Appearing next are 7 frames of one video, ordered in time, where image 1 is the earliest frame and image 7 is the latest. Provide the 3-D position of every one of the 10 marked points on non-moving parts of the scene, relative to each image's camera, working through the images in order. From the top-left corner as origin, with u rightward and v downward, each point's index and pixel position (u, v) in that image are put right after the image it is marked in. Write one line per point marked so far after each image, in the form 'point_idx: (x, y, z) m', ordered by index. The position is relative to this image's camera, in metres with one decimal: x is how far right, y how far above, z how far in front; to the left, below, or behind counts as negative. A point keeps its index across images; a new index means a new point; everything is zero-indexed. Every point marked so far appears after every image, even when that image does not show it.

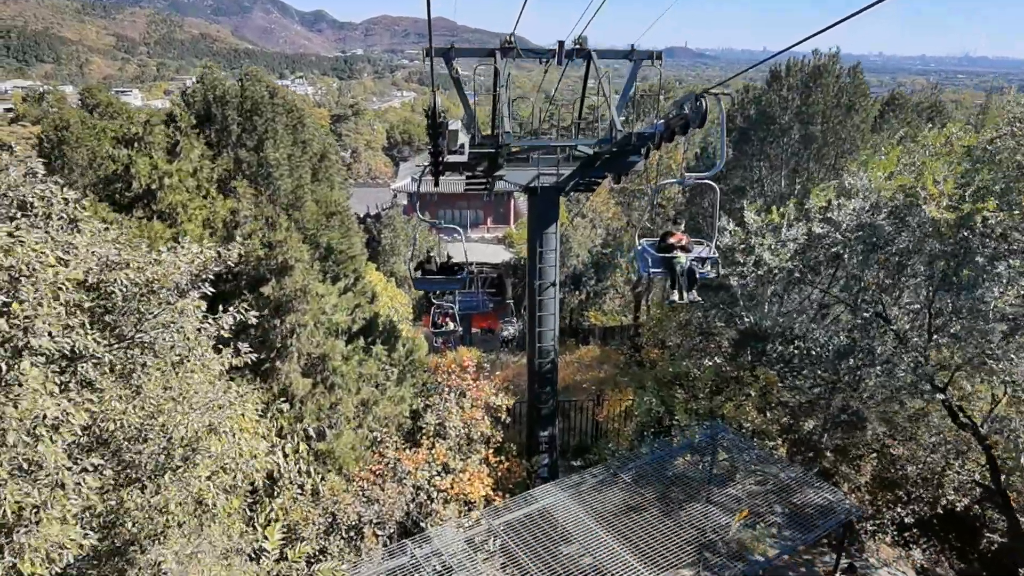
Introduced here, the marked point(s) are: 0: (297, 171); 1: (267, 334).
0: (-3.6, +1.9, +11.5) m
1: (-2.6, -0.5, +7.4) m
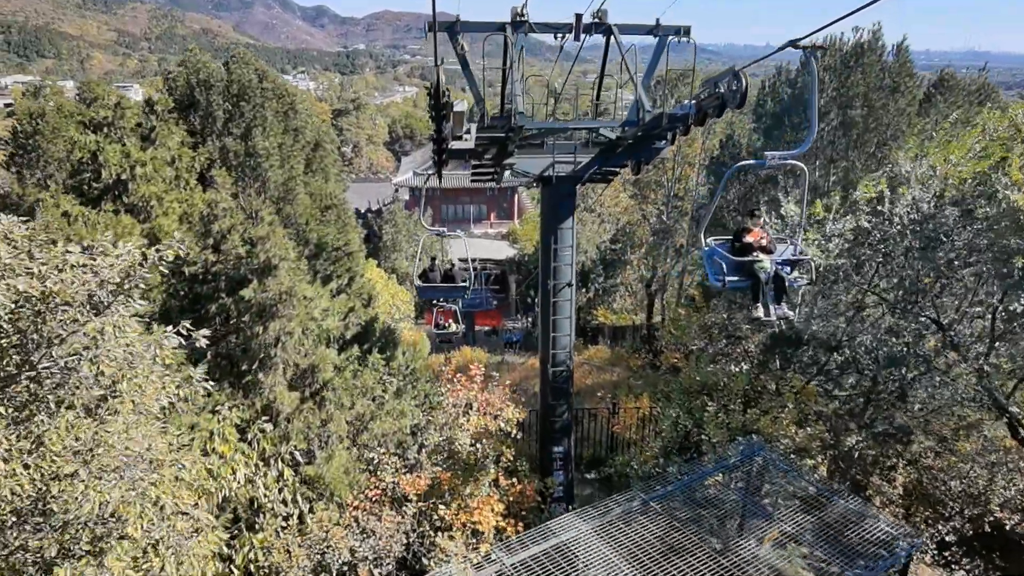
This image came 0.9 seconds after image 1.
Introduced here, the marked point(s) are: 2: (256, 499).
0: (-3.4, +1.9, +10.7) m
1: (-2.4, -0.5, +6.6) m
2: (-2.2, -1.8, +6.1) m
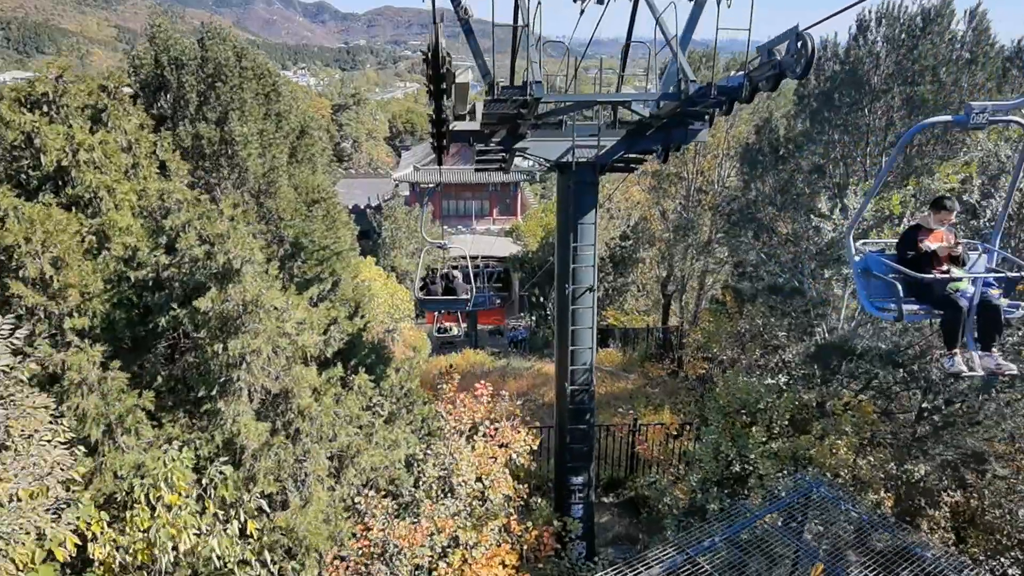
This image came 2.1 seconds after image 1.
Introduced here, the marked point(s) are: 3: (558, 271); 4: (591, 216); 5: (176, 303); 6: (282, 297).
0: (-3.3, +1.8, +9.5) m
1: (-2.3, -0.6, +5.4) m
2: (-2.1, -1.9, +5.0) m
3: (+0.5, +0.2, +7.1) m
4: (+0.8, +0.7, +6.9) m
5: (-2.6, -0.1, +5.6) m
6: (-1.9, -0.1, +5.8) m
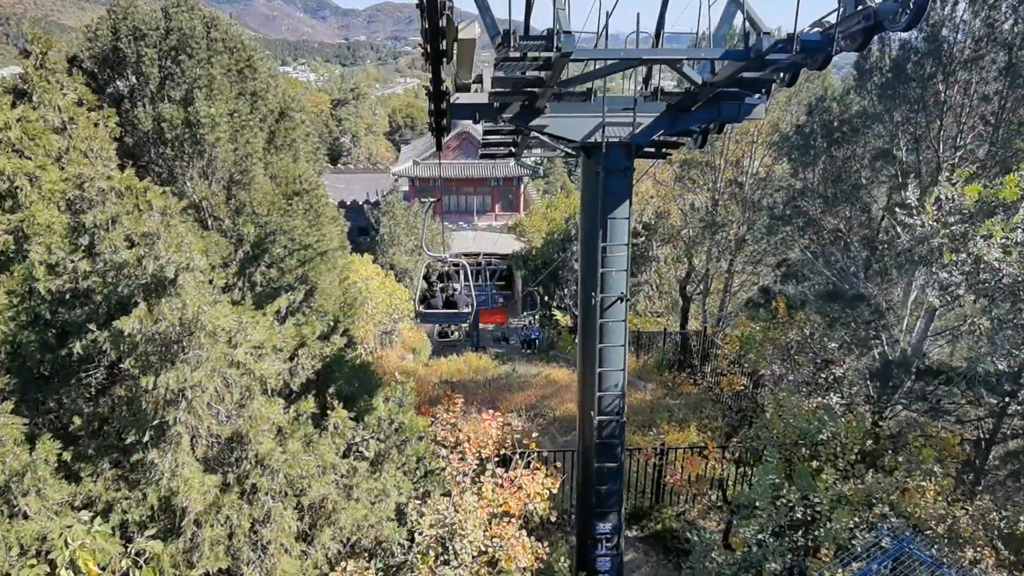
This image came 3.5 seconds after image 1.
0: (-3.2, +1.8, +8.2) m
1: (-2.2, -0.7, +4.1) m
2: (-2.0, -2.0, +3.7) m
3: (+0.6, +0.1, +5.8) m
4: (+0.9, +0.6, +5.6) m
5: (-2.5, -0.2, +4.3) m
6: (-1.8, -0.2, +4.5) m
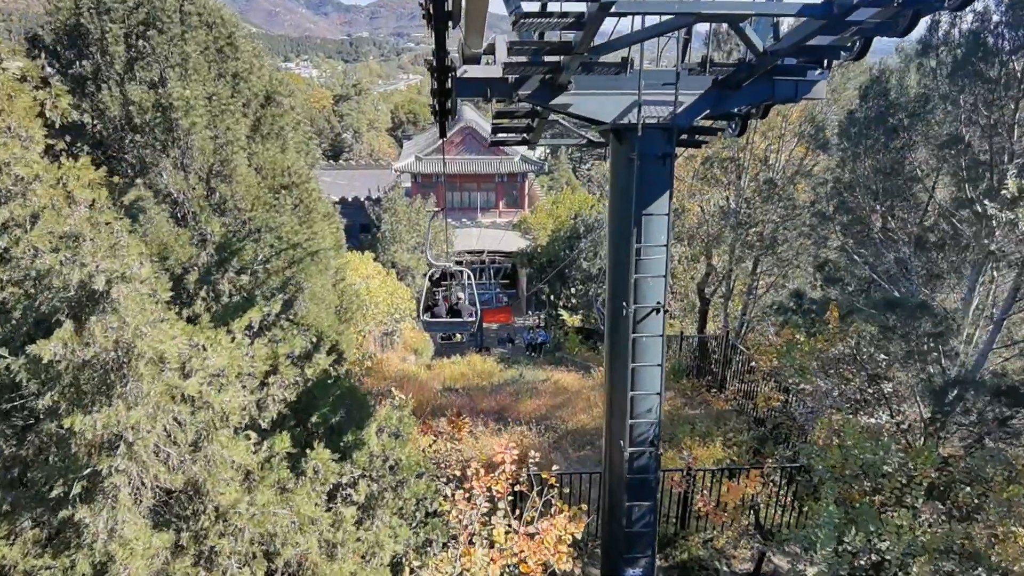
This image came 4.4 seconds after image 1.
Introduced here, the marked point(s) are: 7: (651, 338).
0: (-3.0, +1.7, +7.4) m
1: (-2.1, -0.7, +3.3) m
2: (-1.9, -2.0, +2.9) m
3: (+0.7, 0.0, +4.9) m
4: (+1.0, +0.6, +4.8) m
5: (-2.4, -0.3, +3.5) m
6: (-1.7, -0.2, +3.7) m
7: (+1.0, -0.3, +4.9) m
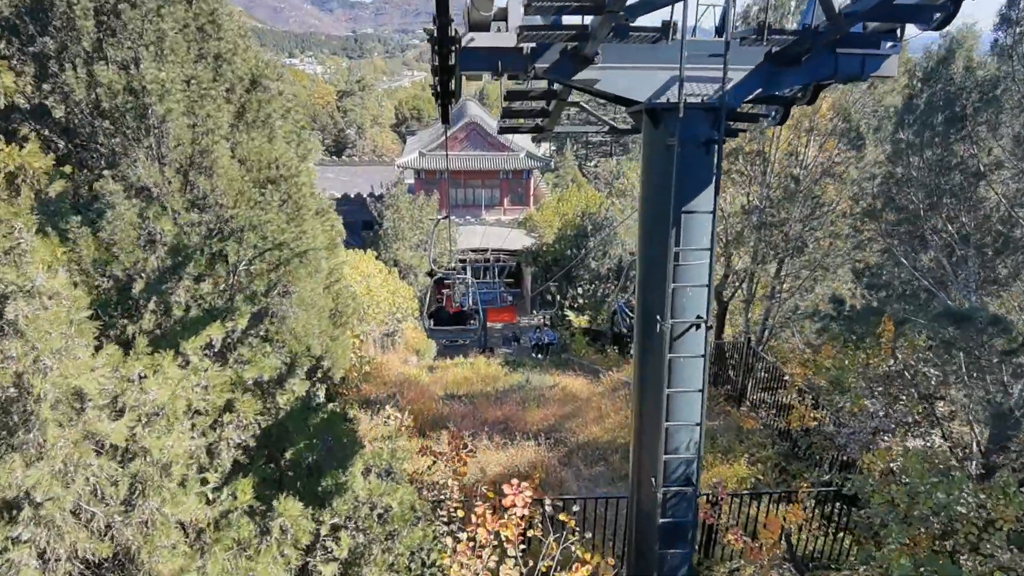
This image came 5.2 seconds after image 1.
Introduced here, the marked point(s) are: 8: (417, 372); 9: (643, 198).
0: (-2.9, +1.7, +6.6) m
1: (-2.0, -0.8, +2.6) m
2: (-1.8, -2.1, +2.1) m
3: (+0.8, 0.0, +4.2) m
4: (+1.1, +0.5, +4.0) m
5: (-2.3, -0.3, +2.7) m
6: (-1.6, -0.3, +2.9) m
7: (+1.0, -0.4, +4.1) m
8: (-2.0, -1.8, +14.8) m
9: (+0.8, +0.5, +4.2) m
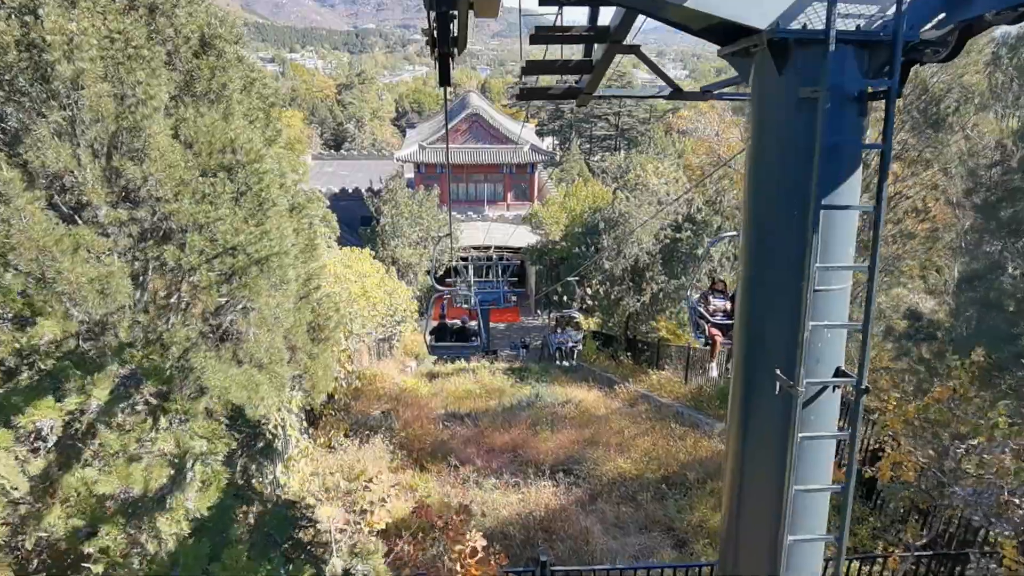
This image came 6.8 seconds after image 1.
0: (-2.8, +1.5, +5.1) m
1: (-1.9, -0.9, +1.1) m
2: (-1.7, -2.3, +0.7) m
3: (+0.9, -0.2, +2.7) m
4: (+1.2, +0.3, +2.5) m
5: (-2.2, -0.5, +1.2) m
6: (-1.4, -0.4, +1.5) m
7: (+1.2, -0.6, +2.7) m
8: (-1.8, -1.8, +13.3) m
9: (+0.9, +0.4, +2.7) m
